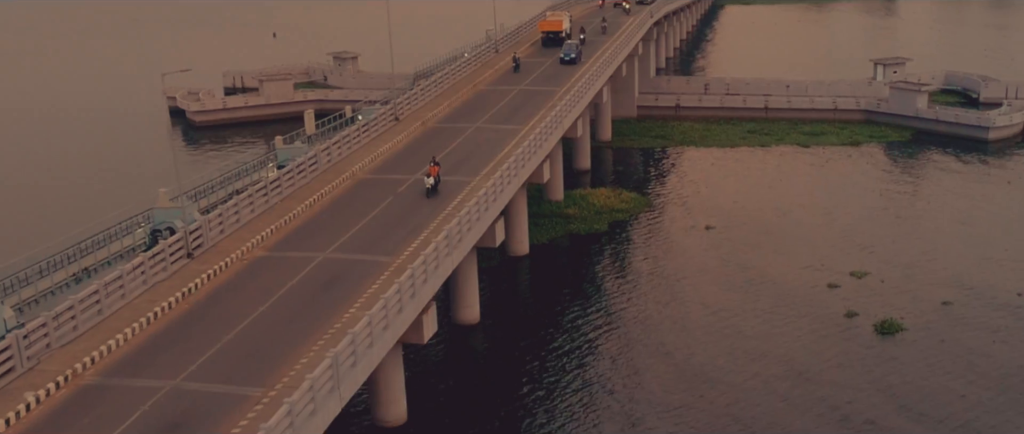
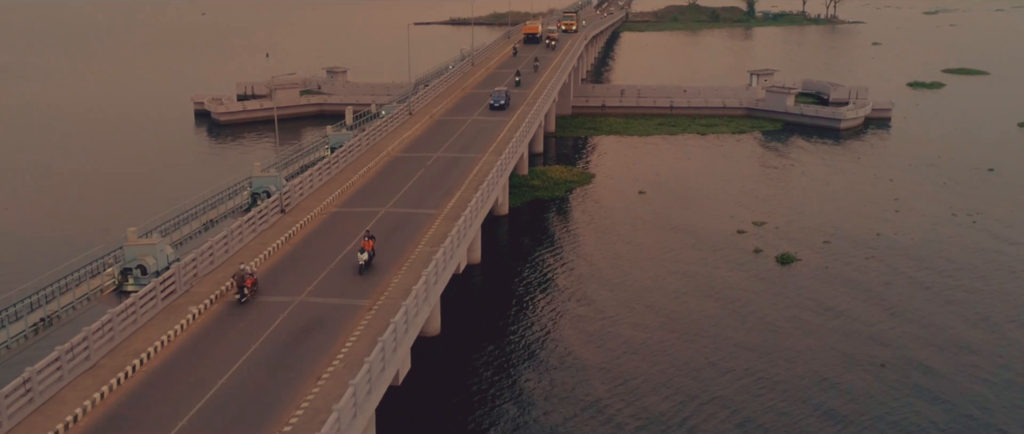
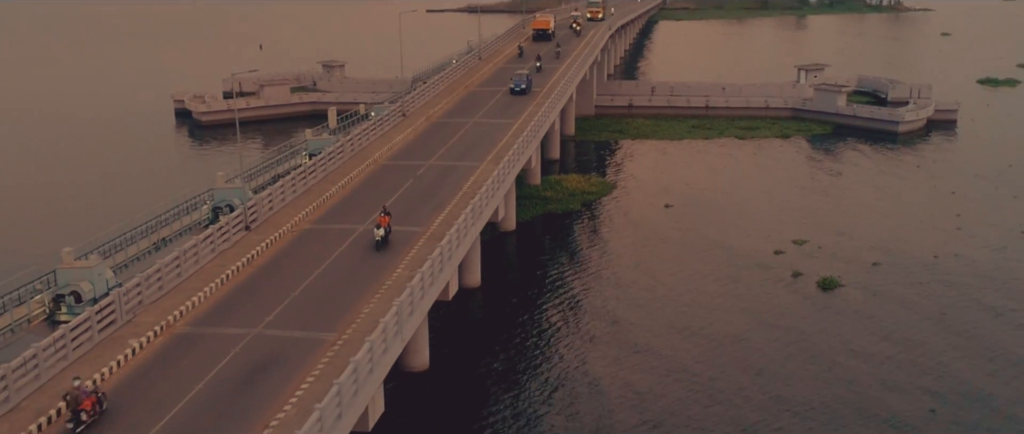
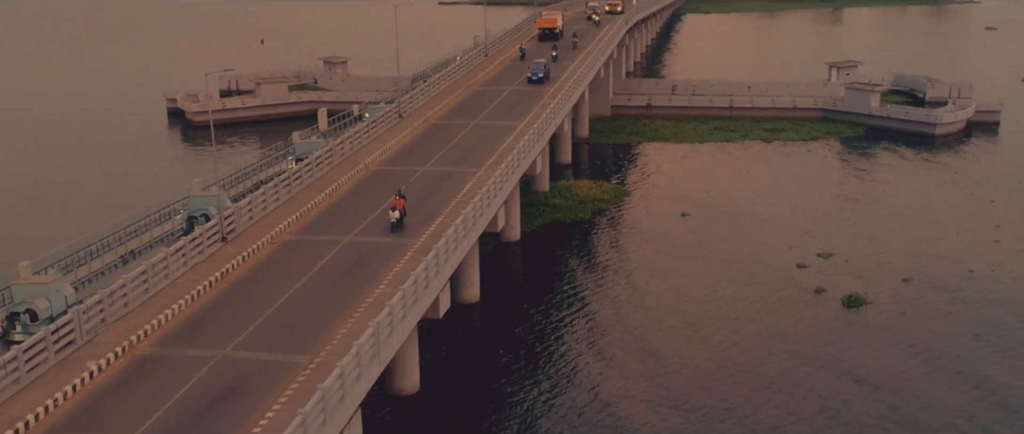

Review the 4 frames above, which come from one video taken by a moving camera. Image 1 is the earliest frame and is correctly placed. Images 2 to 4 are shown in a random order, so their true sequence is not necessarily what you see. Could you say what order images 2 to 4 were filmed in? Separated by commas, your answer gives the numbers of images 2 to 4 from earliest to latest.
4, 3, 2
